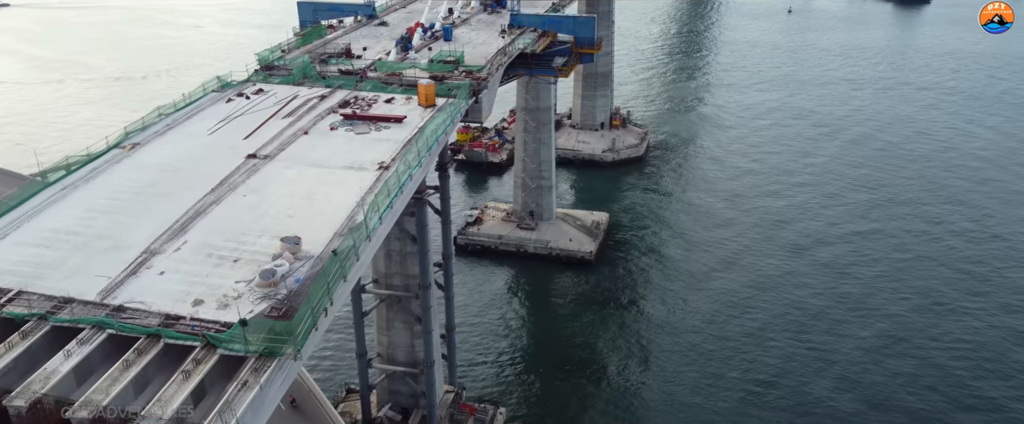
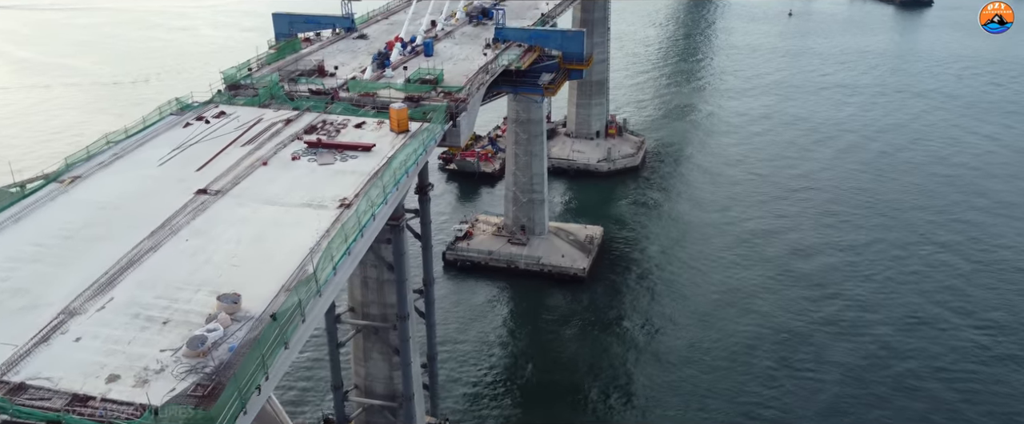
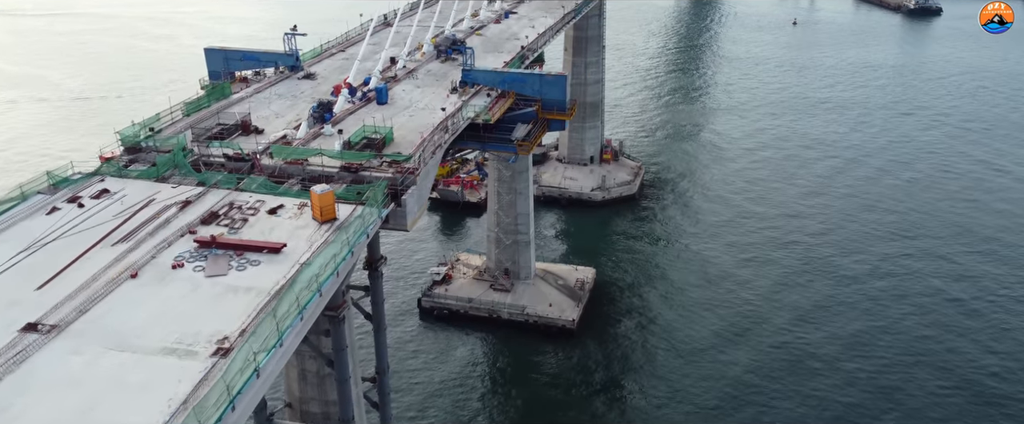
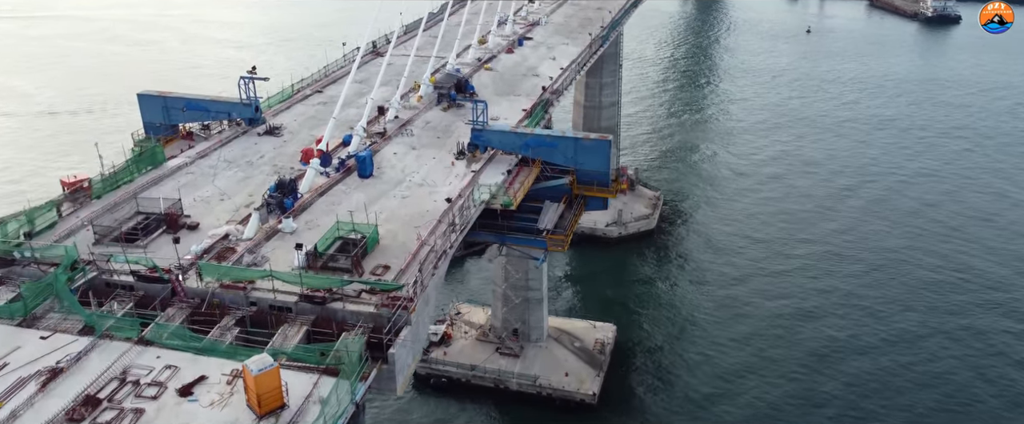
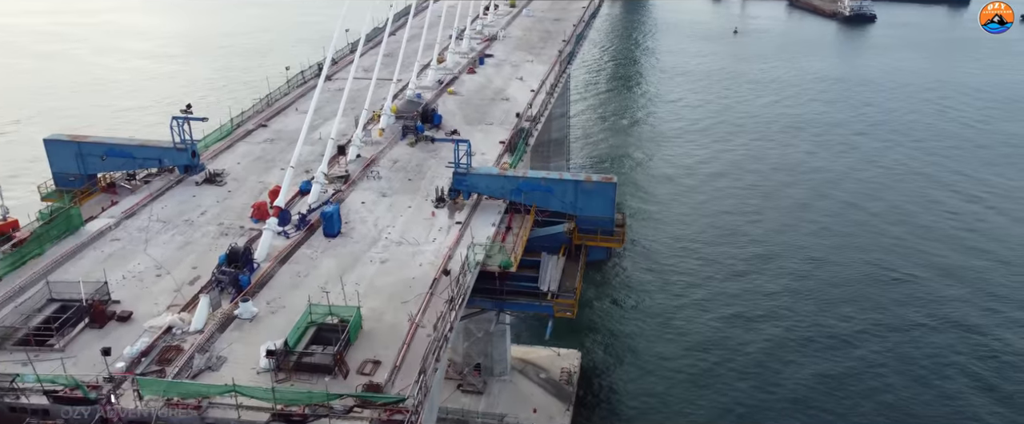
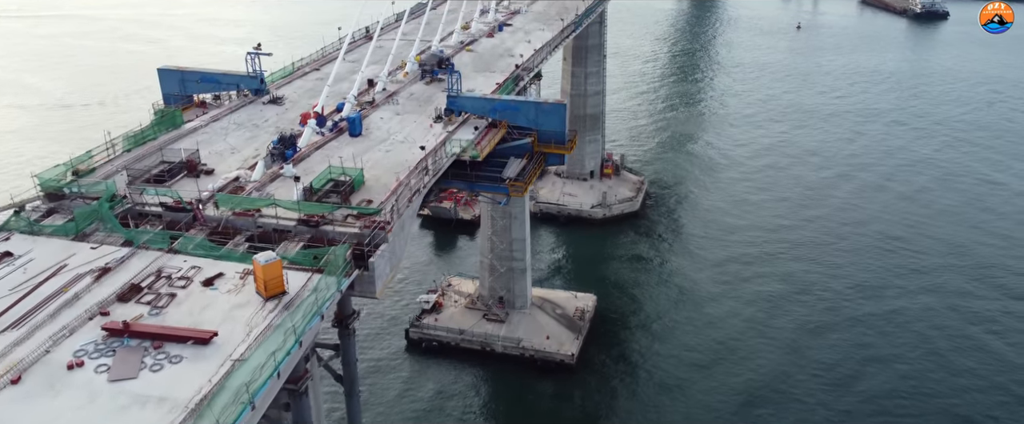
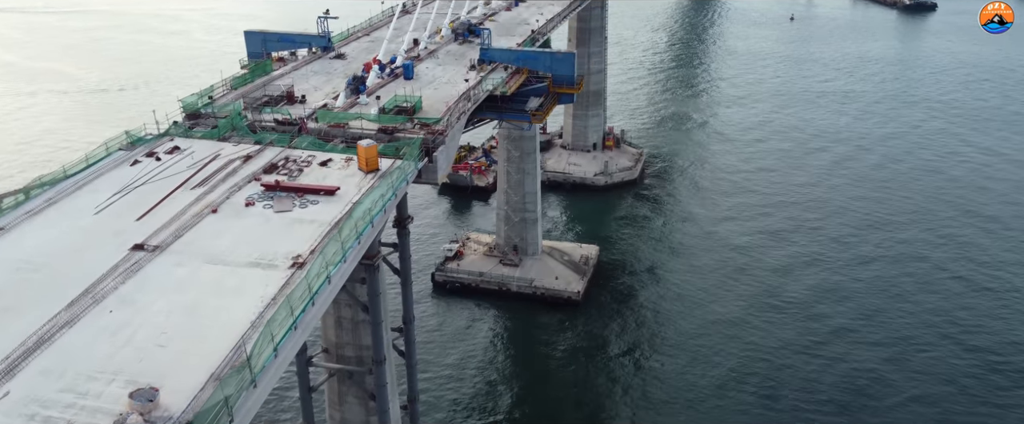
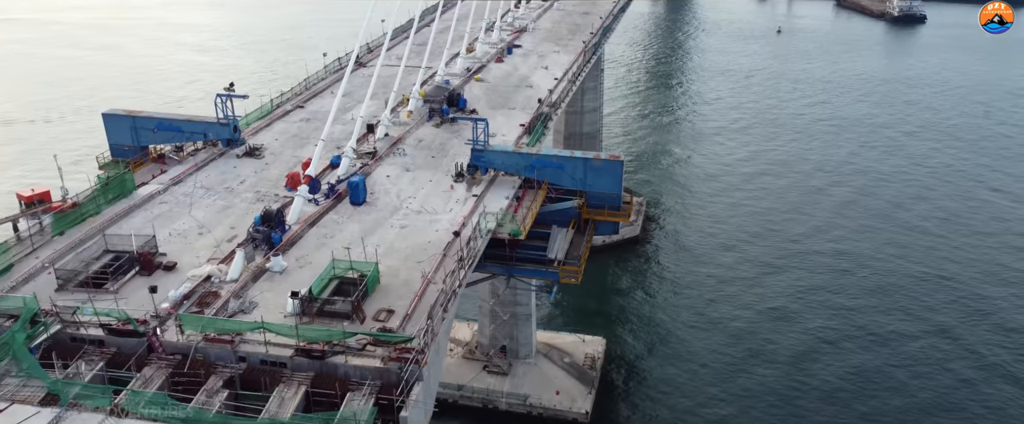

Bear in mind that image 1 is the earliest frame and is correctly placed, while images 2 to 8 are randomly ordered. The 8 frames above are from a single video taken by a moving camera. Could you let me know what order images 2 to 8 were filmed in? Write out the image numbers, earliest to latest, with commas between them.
2, 7, 3, 6, 4, 8, 5
